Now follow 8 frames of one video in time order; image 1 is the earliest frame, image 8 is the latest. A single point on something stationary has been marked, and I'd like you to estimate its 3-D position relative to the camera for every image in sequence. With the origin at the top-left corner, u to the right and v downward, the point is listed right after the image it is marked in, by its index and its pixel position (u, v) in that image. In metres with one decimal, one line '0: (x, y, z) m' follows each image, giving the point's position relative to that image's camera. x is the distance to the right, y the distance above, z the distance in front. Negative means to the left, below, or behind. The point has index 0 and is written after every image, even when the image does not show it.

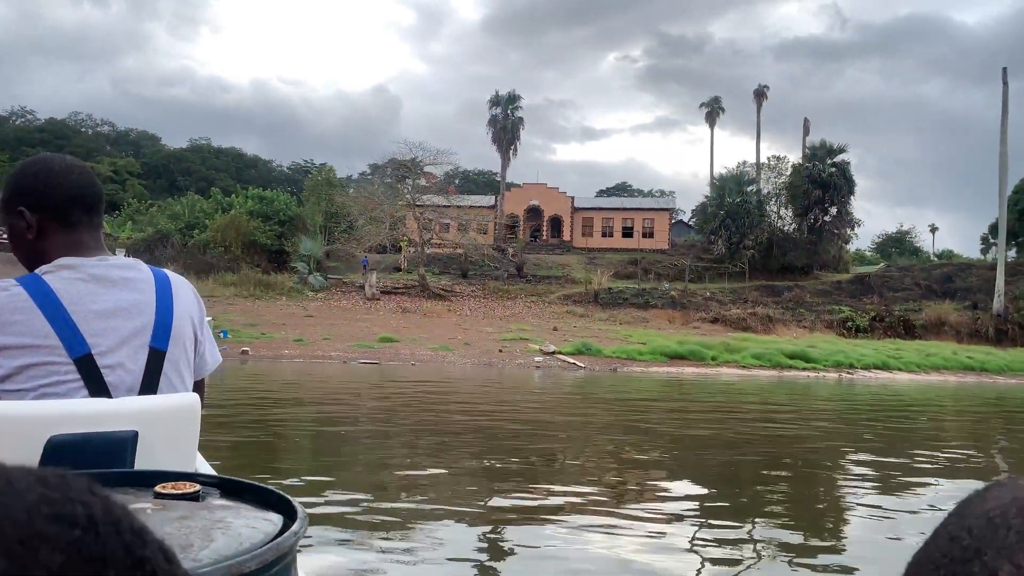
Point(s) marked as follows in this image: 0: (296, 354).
0: (-4.4, -1.4, +17.1) m
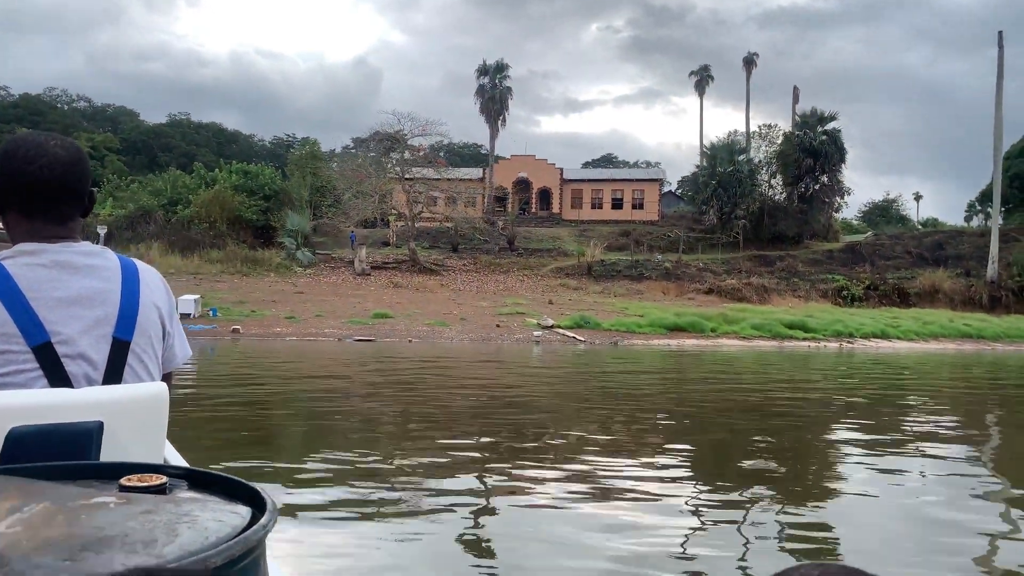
0: (-4.5, -0.9, +16.7) m
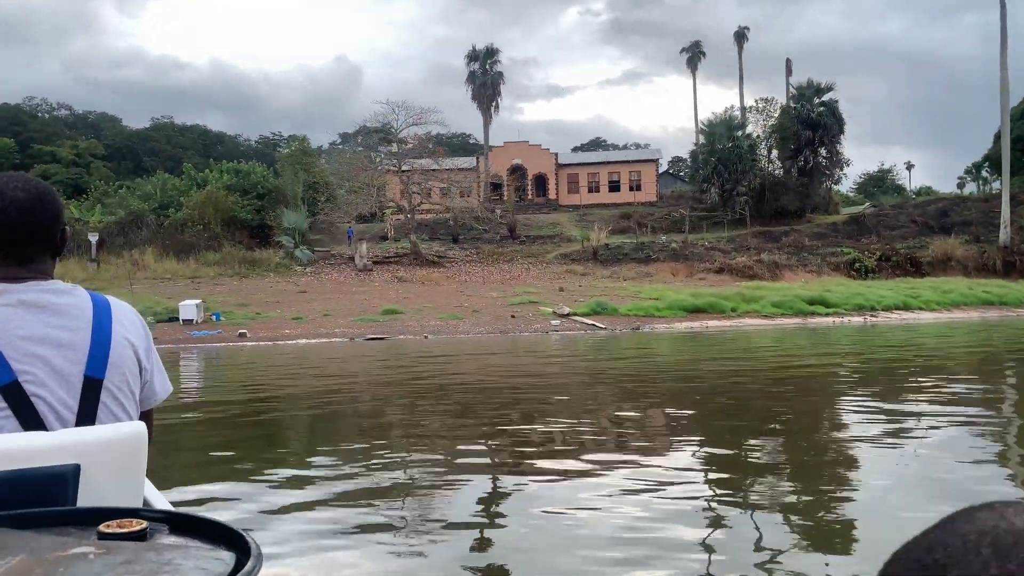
0: (-4.2, -0.9, +16.0) m
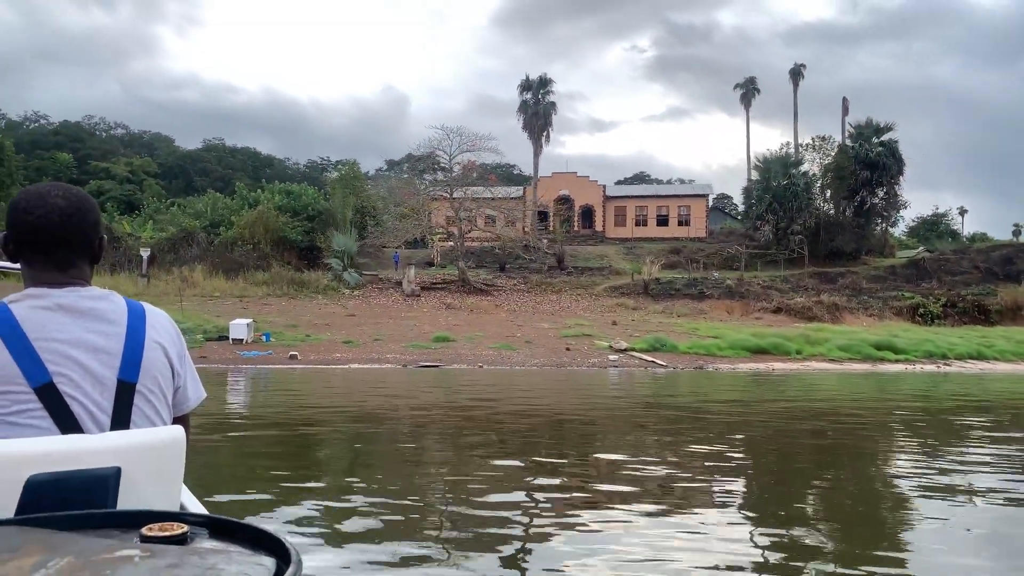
0: (-3.1, -1.3, +15.6) m
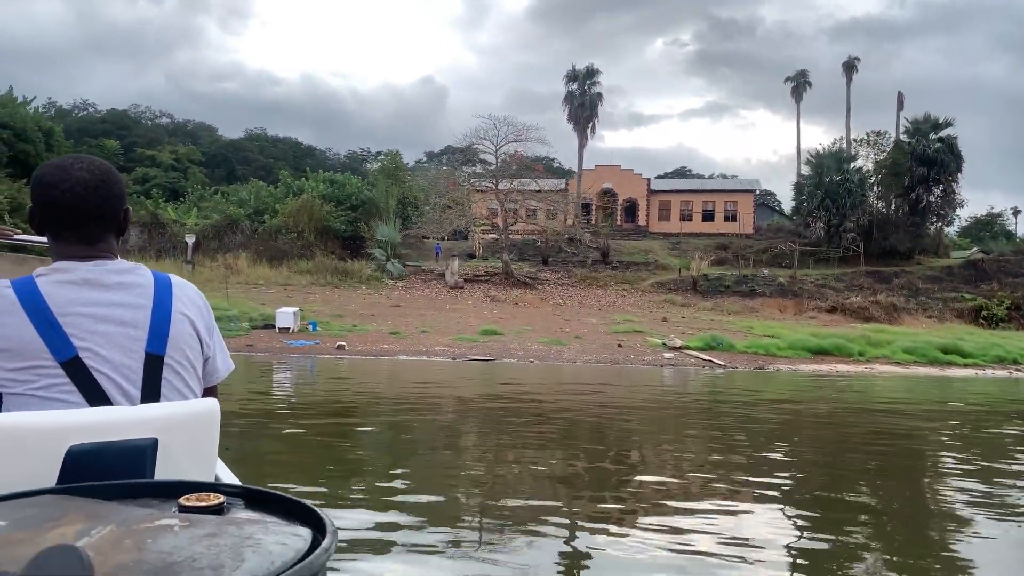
0: (-2.2, -1.1, +15.3) m
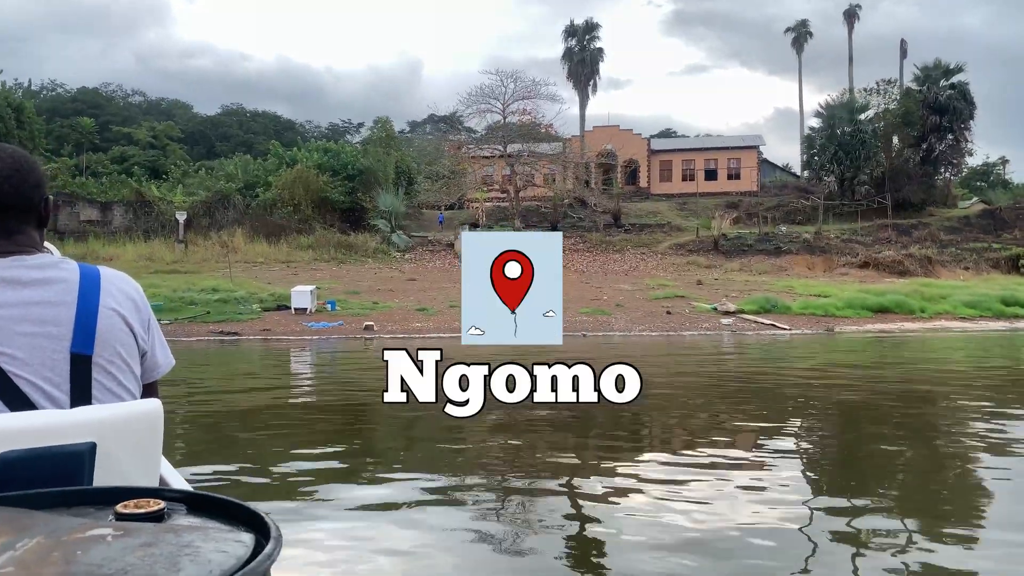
0: (-1.6, -0.7, +14.0) m
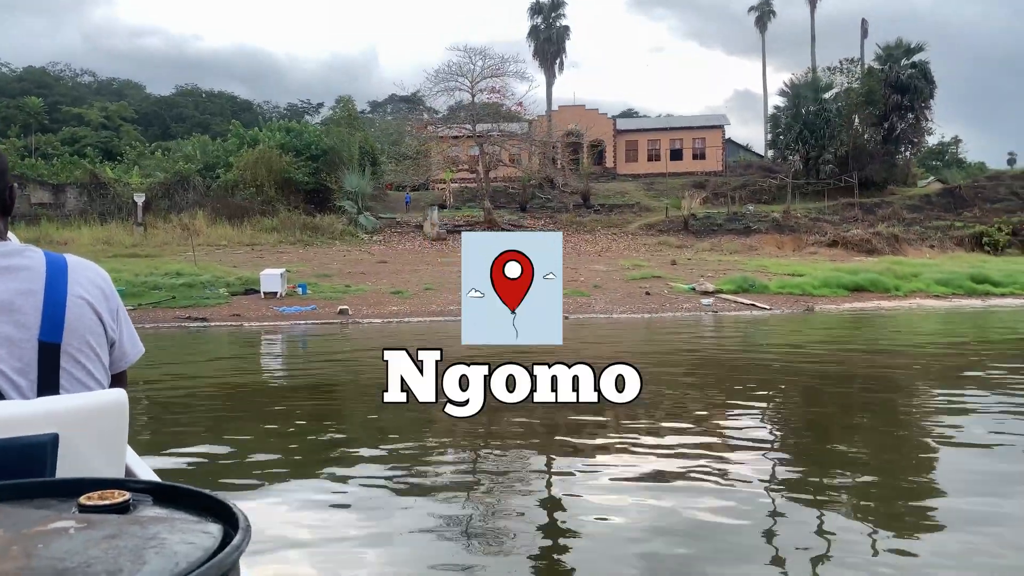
0: (-2.0, -0.4, +13.6) m
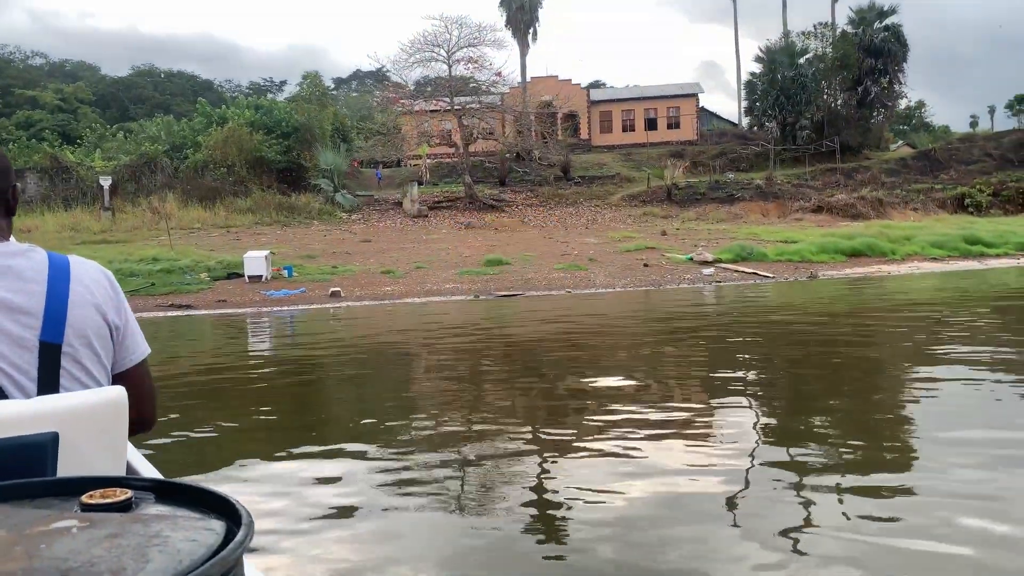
0: (-2.1, 0.0, +13.1) m
